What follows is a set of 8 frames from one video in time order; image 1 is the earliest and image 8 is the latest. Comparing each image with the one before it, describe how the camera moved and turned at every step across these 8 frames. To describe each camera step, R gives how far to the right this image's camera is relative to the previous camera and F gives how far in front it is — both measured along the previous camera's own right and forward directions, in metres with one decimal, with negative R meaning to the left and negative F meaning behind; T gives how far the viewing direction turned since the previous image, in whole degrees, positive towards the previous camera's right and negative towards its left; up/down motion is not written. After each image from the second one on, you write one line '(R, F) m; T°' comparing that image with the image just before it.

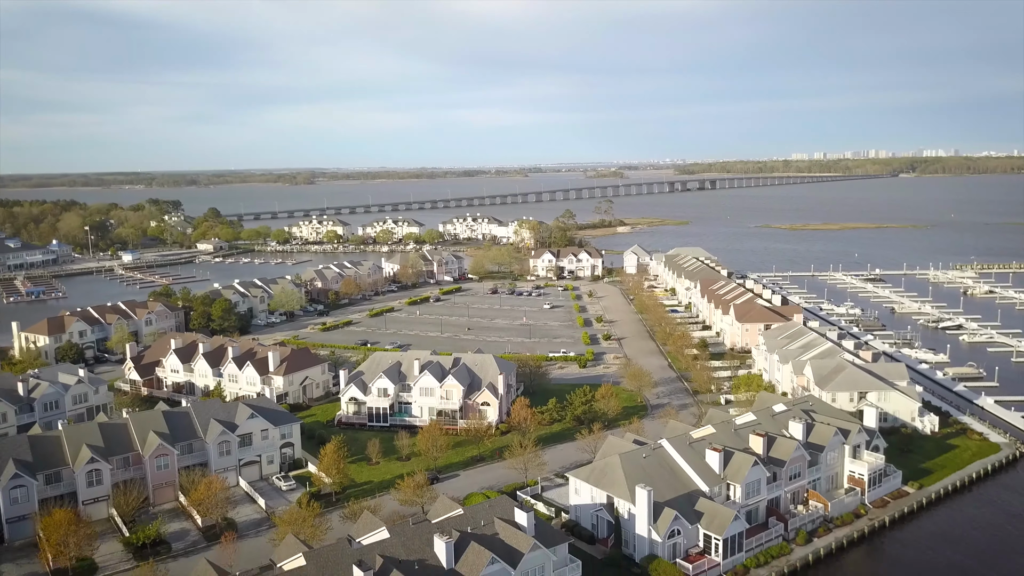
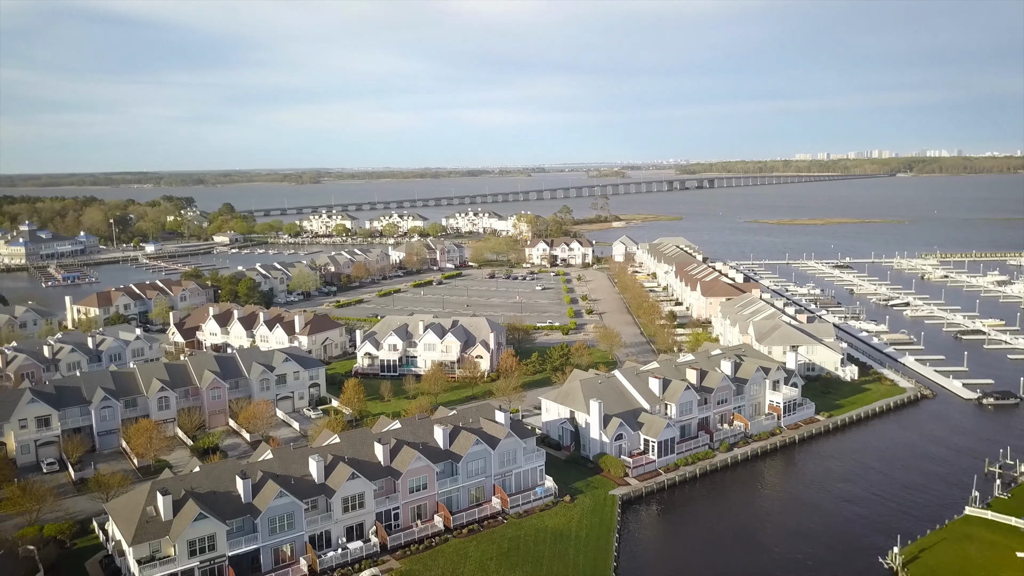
(+0.9, -7.2) m; 0°
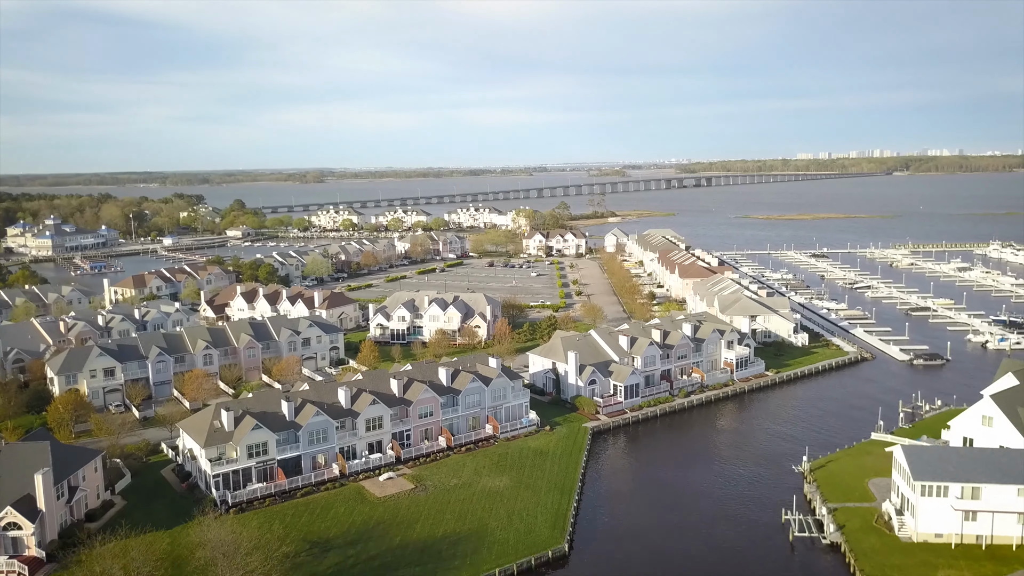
(+0.6, -6.3) m; 0°
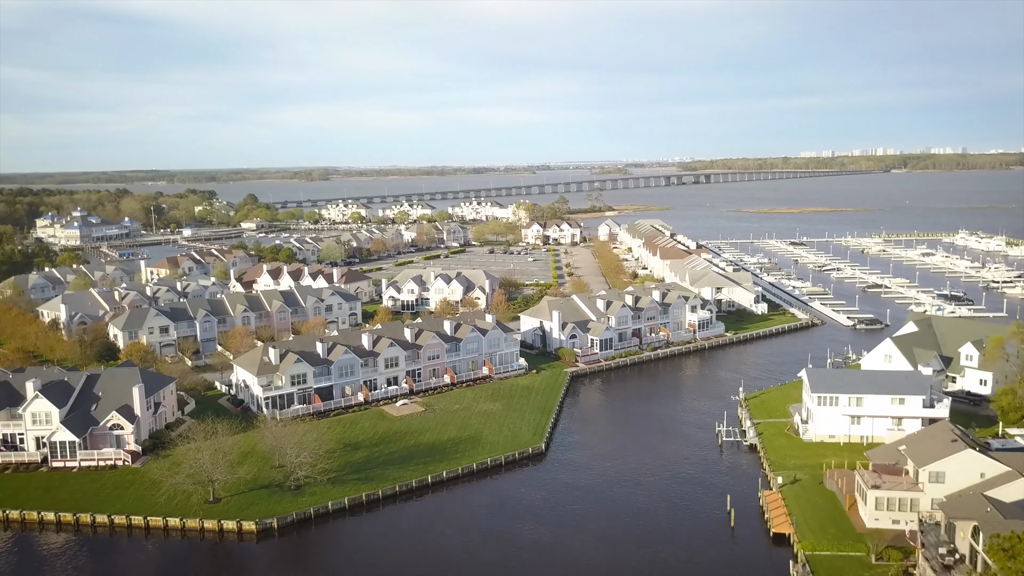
(+0.6, -7.1) m; 0°
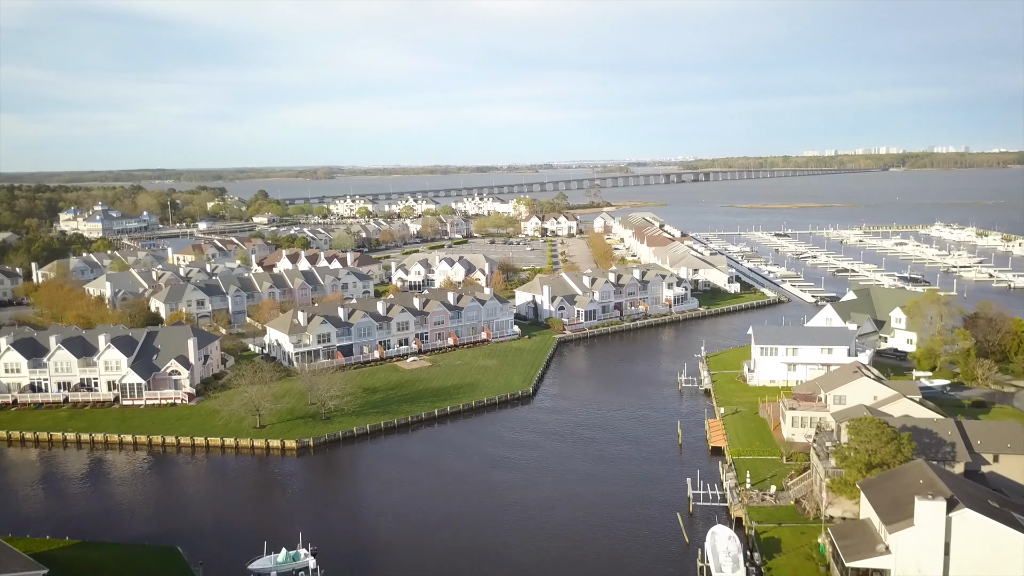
(+0.6, -6.1) m; 0°
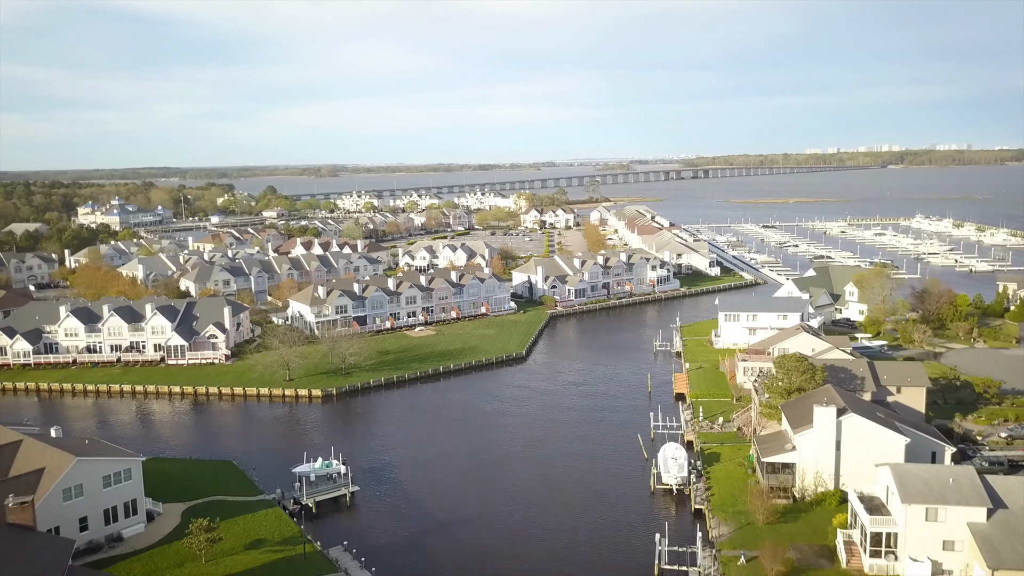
(+0.4, -5.3) m; 0°
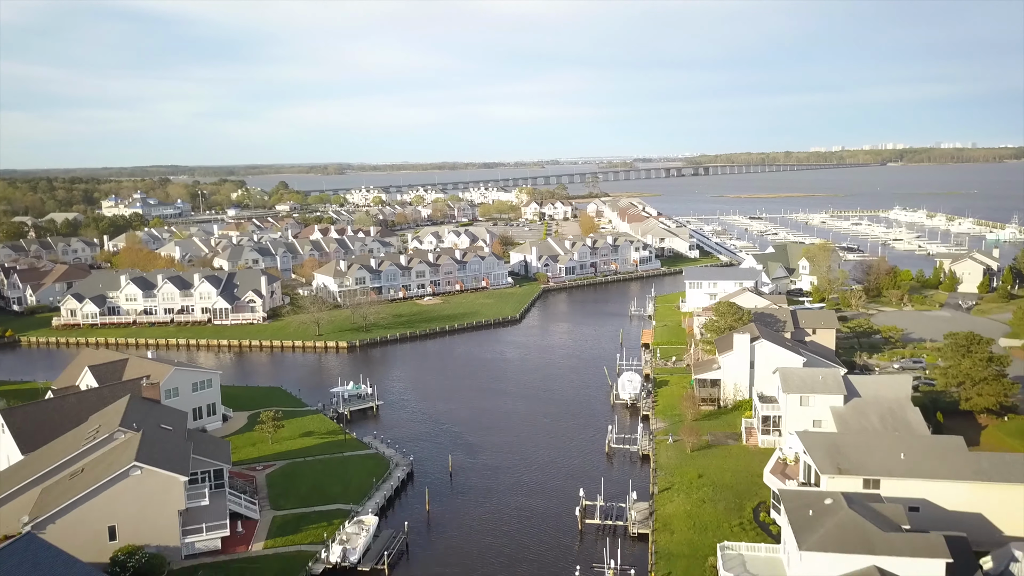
(+0.6, -7.1) m; 0°
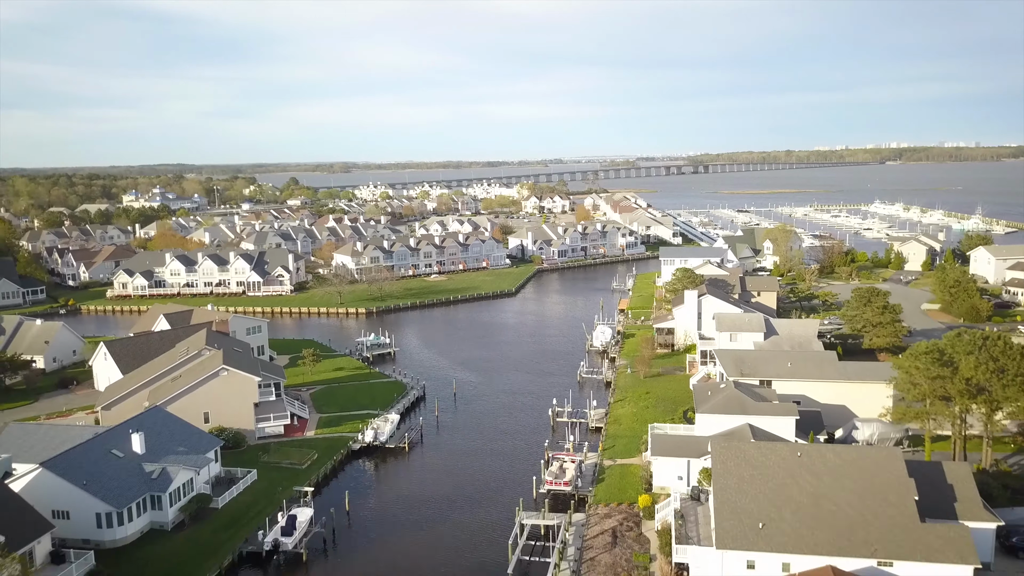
(+0.6, -7.0) m; 0°
